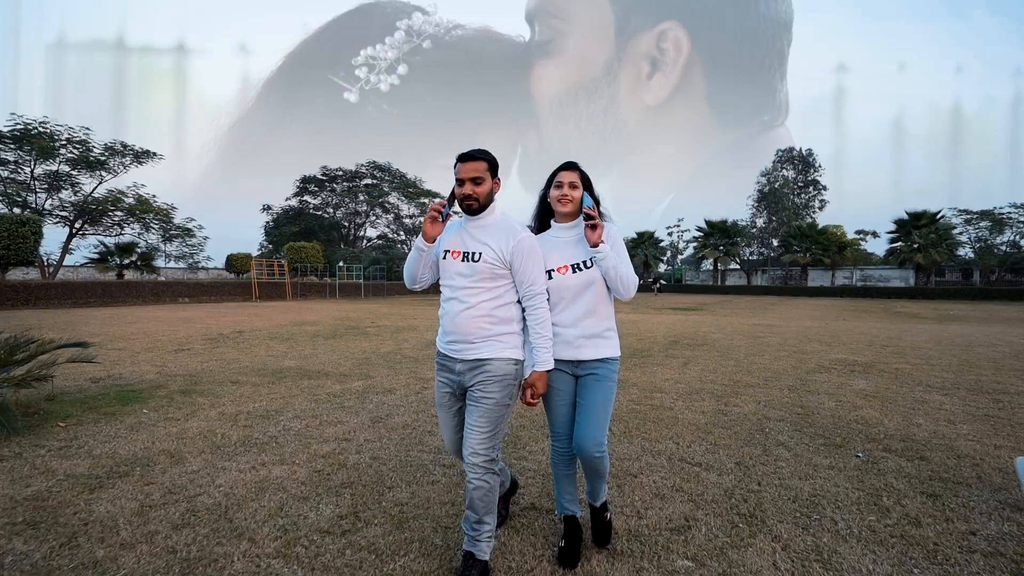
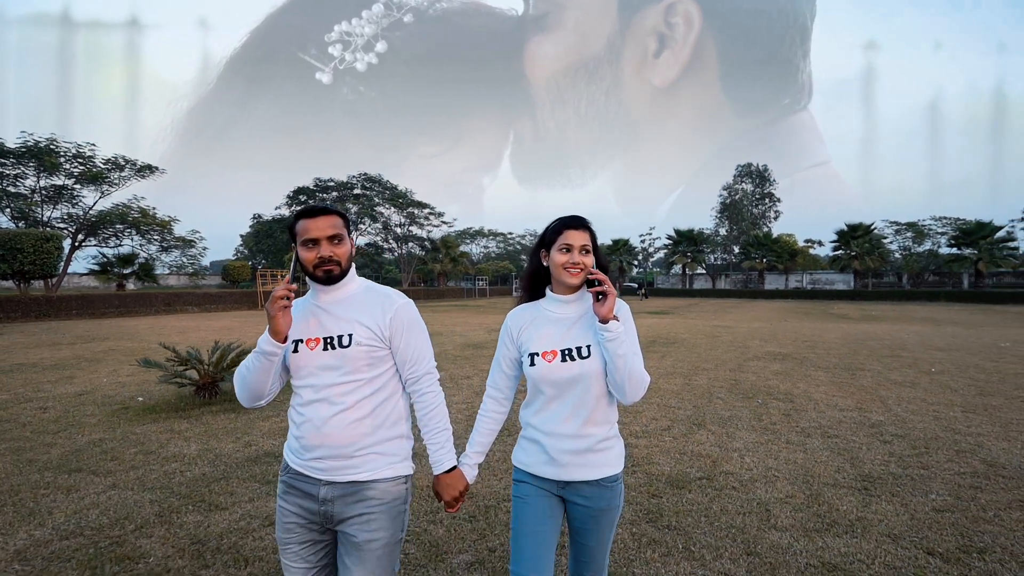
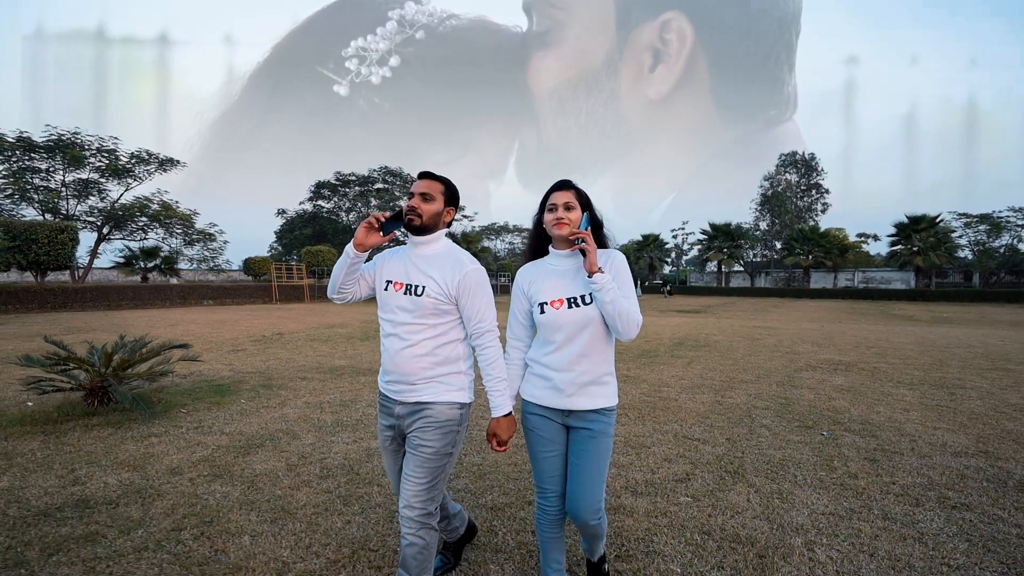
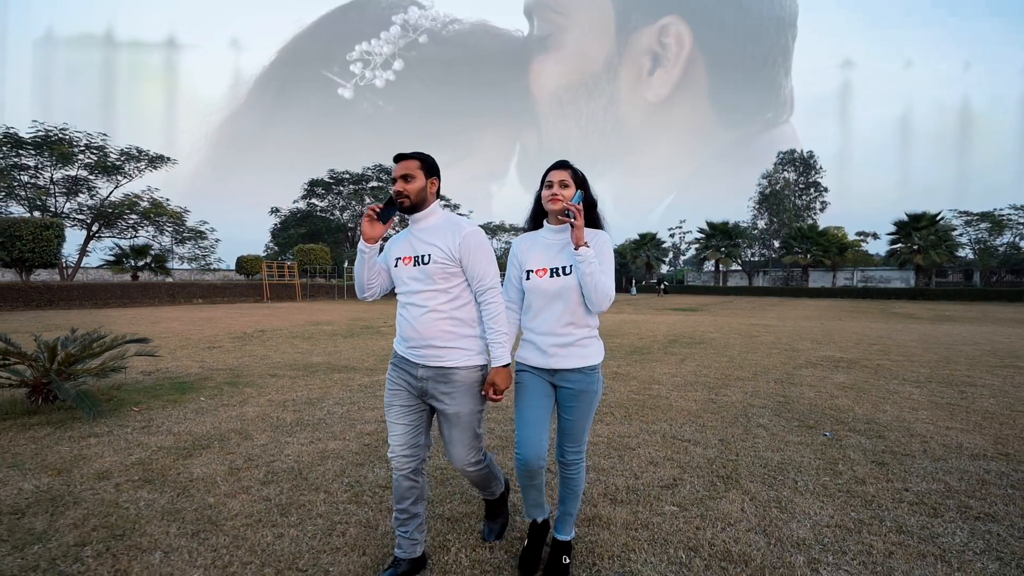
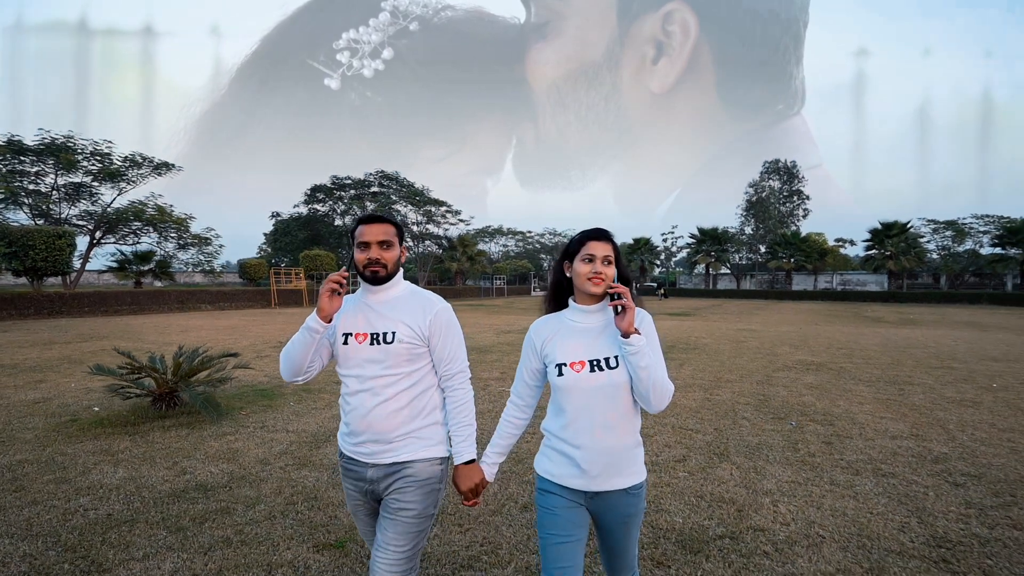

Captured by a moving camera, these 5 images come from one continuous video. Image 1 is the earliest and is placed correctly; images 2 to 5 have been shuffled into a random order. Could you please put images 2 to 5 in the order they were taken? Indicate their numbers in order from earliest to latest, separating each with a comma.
4, 3, 5, 2
